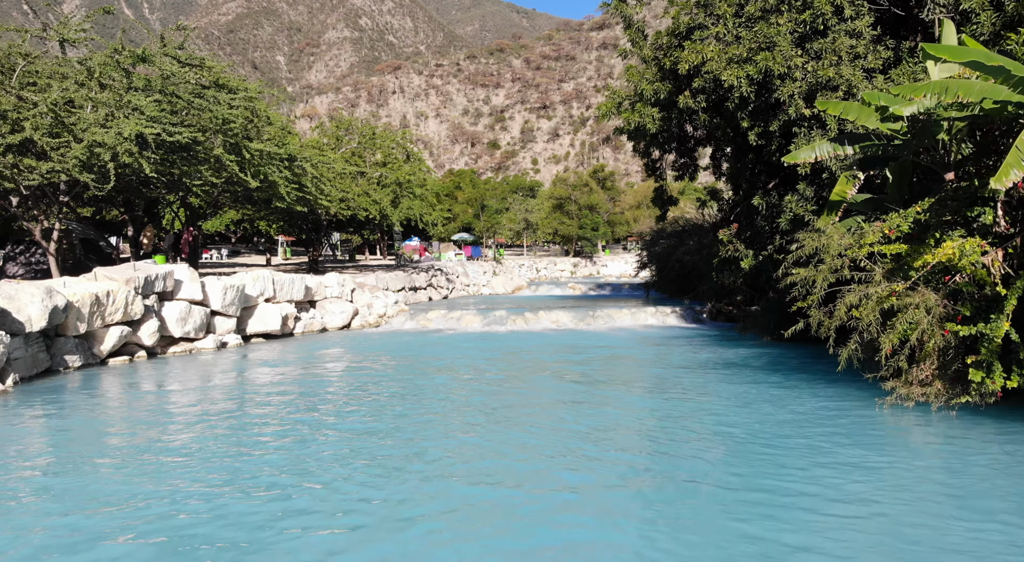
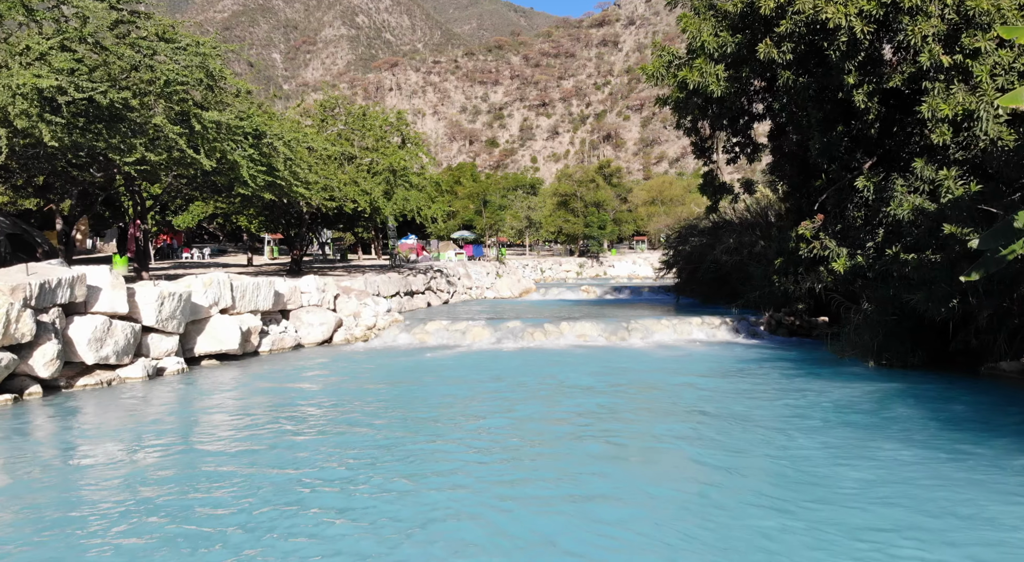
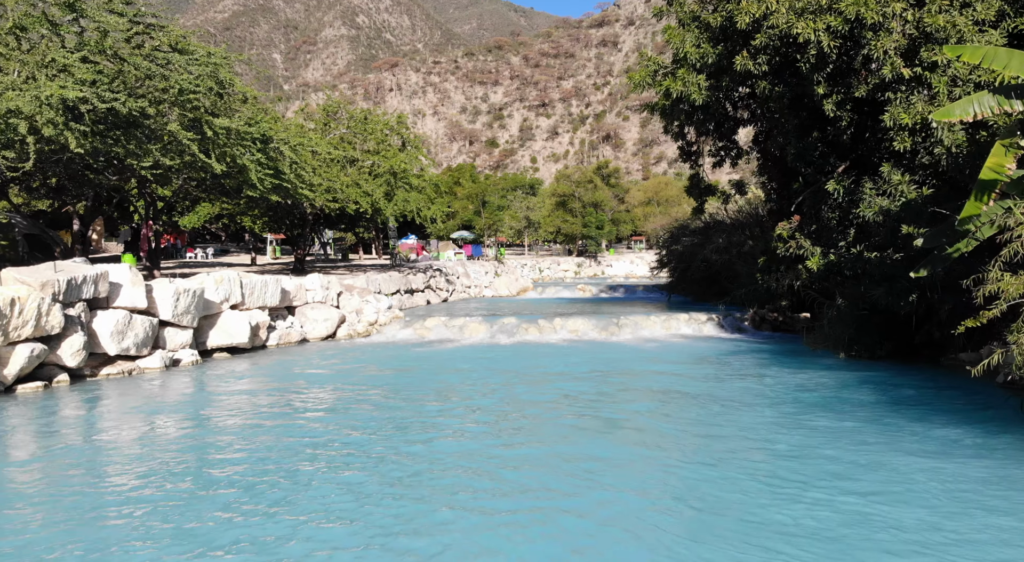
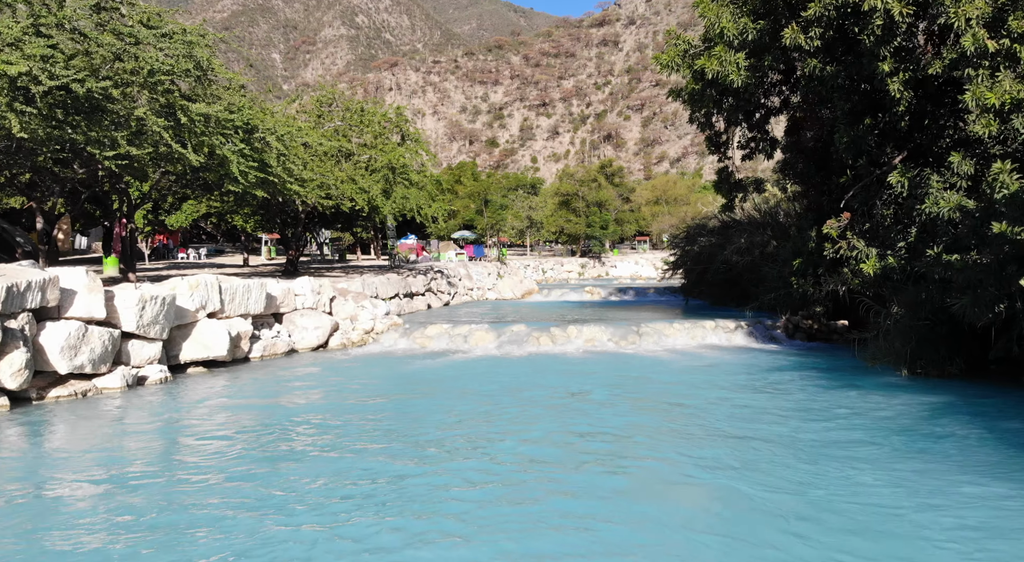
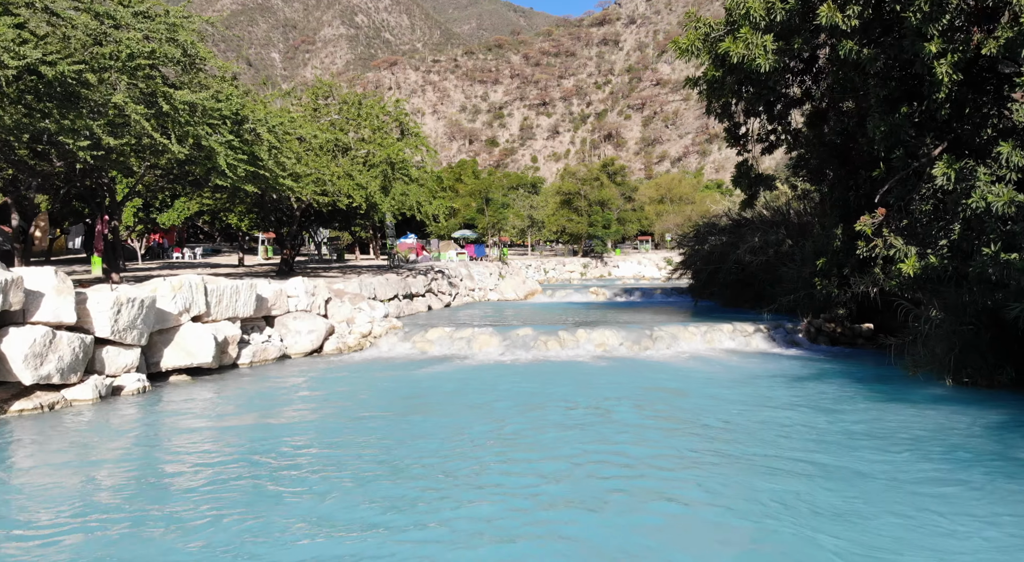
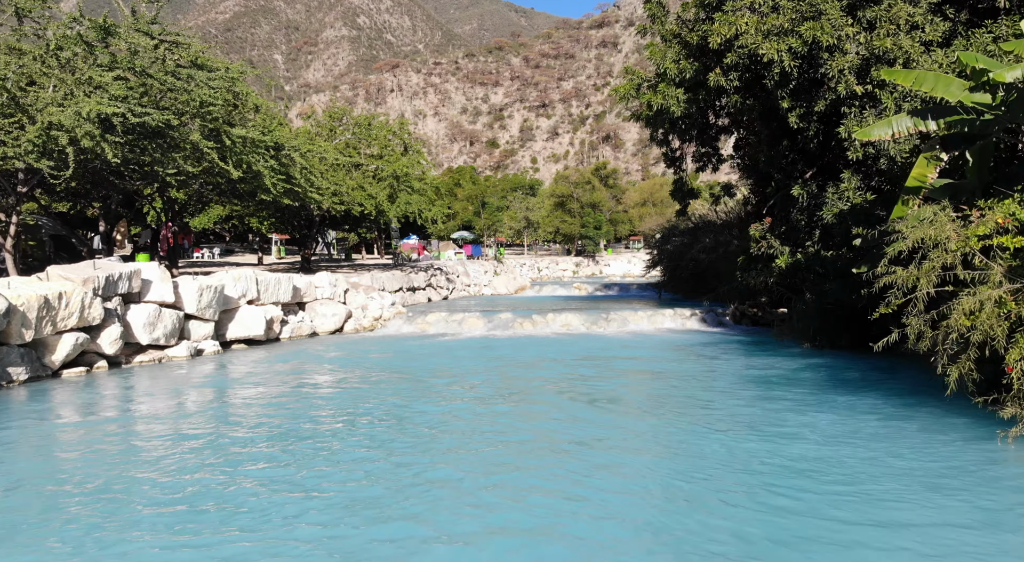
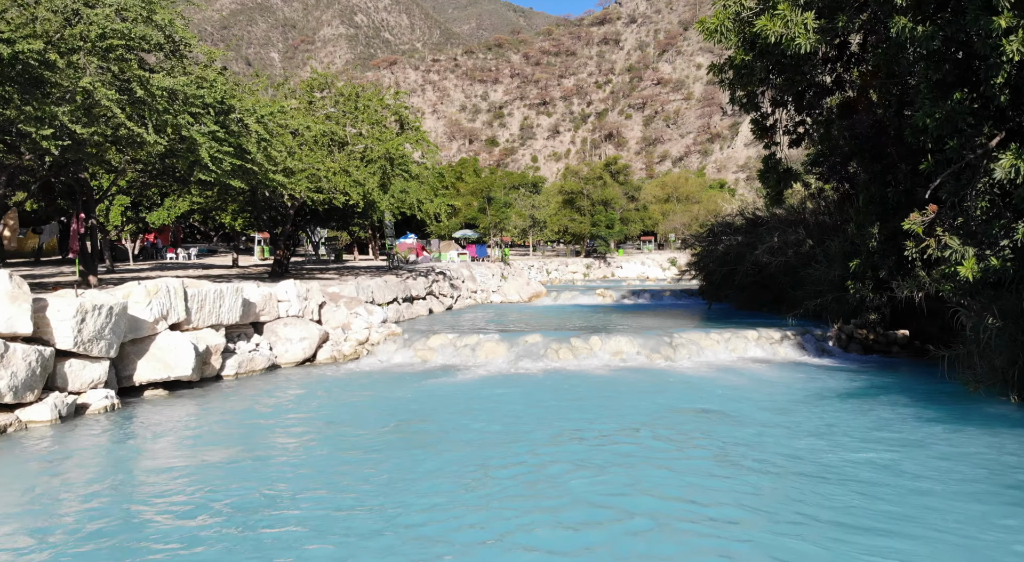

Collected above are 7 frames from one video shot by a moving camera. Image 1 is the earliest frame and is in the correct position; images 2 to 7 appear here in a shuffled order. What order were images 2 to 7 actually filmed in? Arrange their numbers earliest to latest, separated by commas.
6, 3, 2, 4, 5, 7
